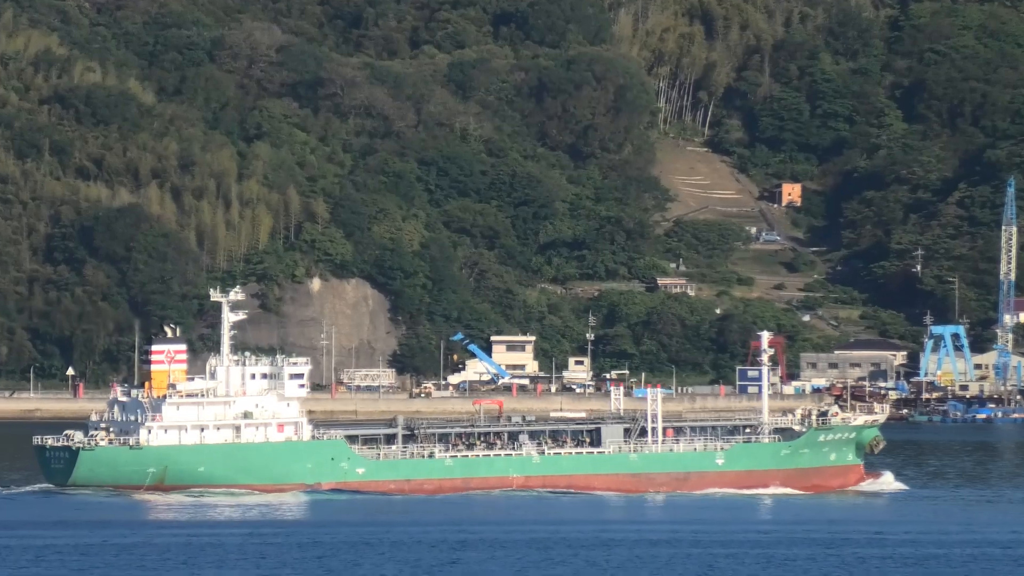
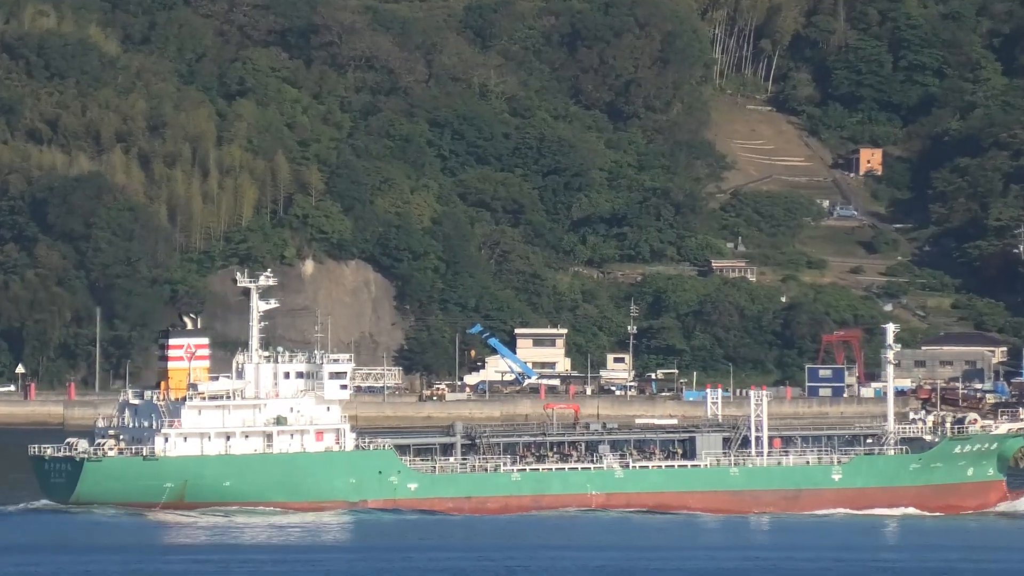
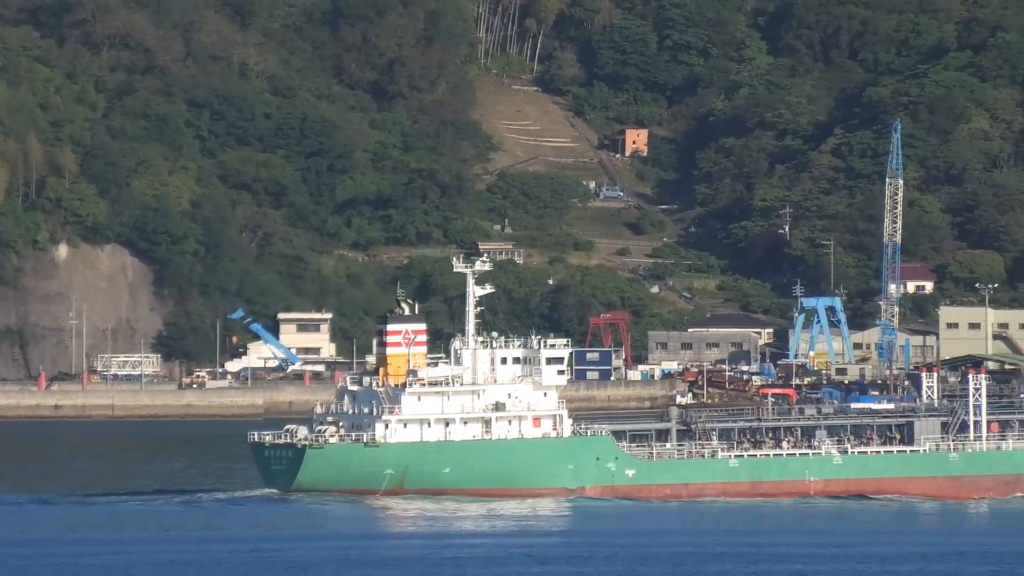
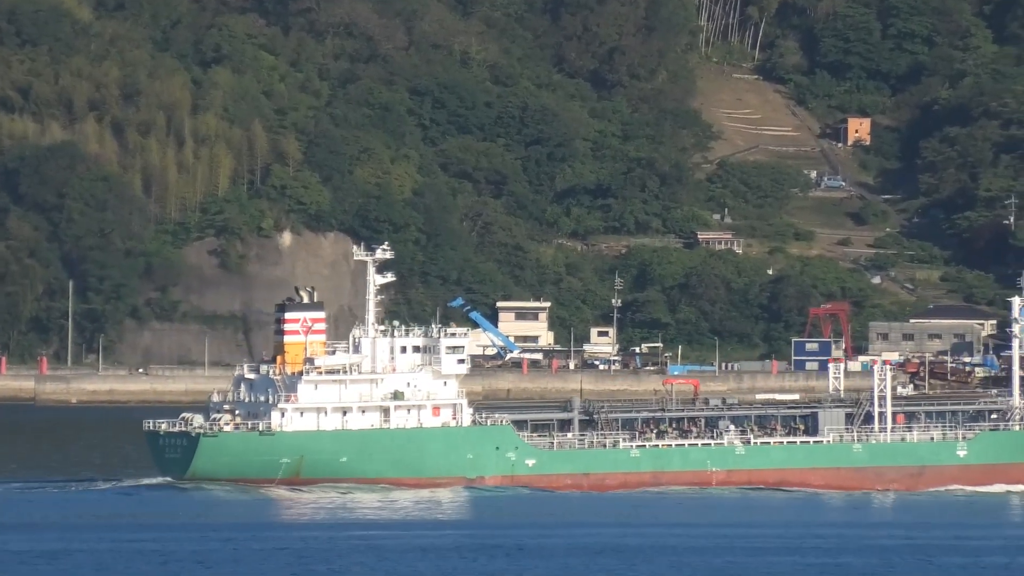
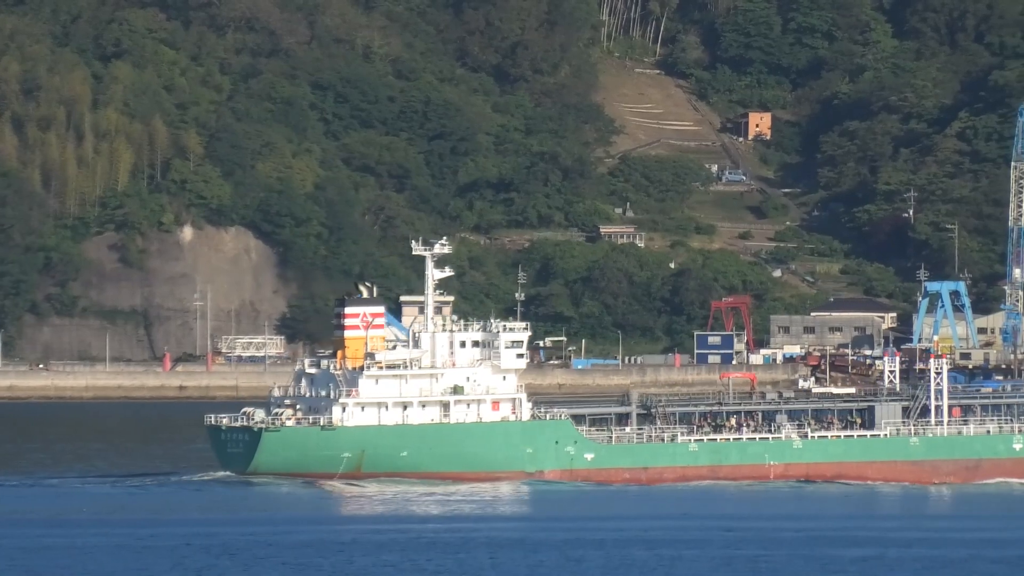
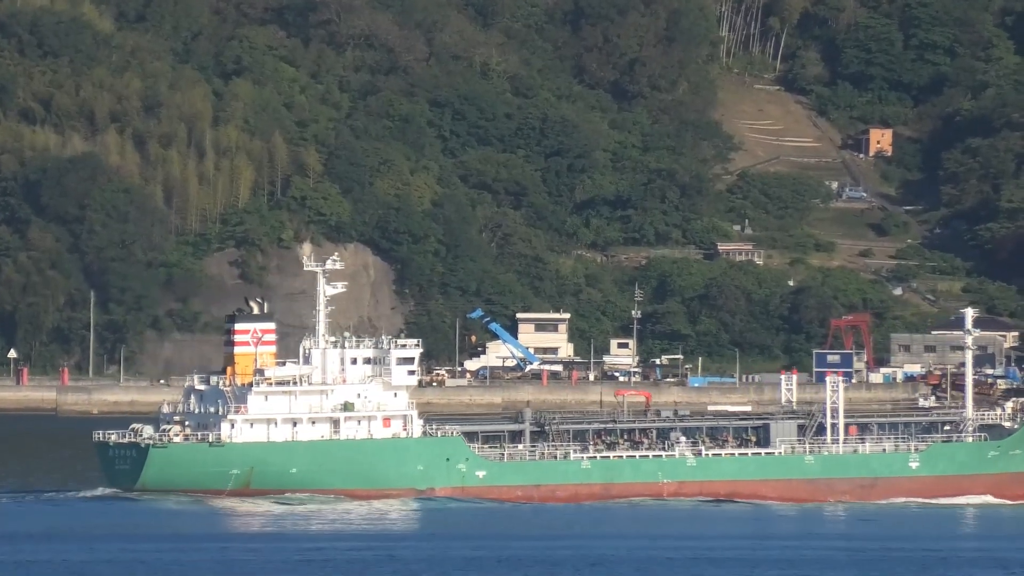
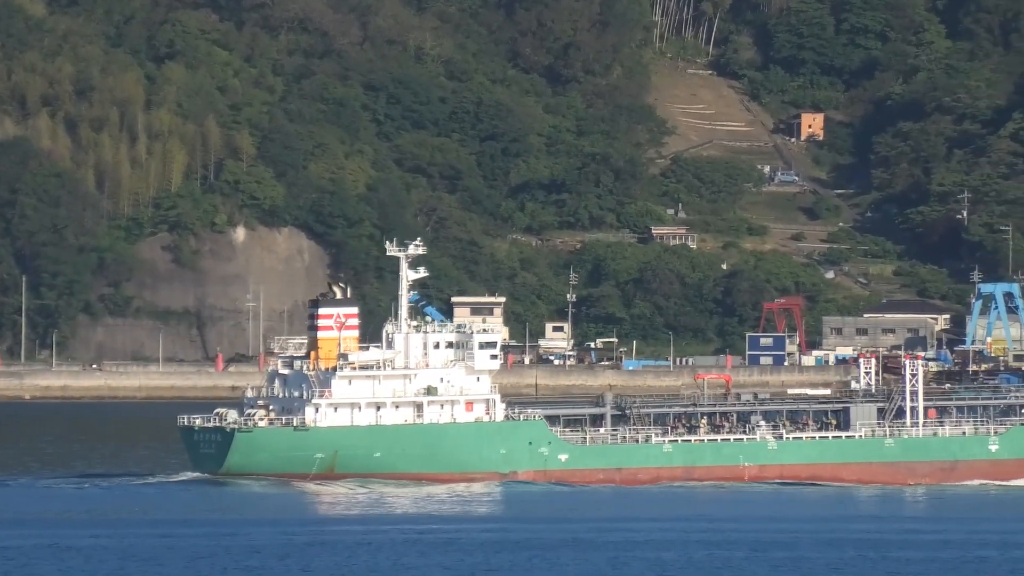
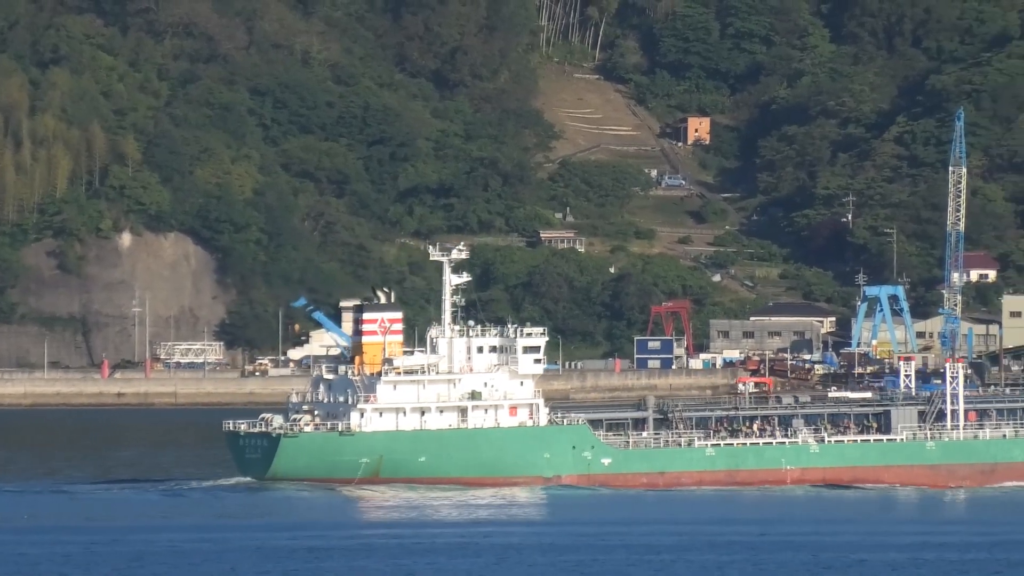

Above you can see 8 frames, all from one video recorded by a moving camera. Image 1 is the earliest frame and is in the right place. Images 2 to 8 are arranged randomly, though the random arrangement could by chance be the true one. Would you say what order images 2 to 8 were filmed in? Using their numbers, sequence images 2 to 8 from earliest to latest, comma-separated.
2, 6, 4, 7, 5, 8, 3
